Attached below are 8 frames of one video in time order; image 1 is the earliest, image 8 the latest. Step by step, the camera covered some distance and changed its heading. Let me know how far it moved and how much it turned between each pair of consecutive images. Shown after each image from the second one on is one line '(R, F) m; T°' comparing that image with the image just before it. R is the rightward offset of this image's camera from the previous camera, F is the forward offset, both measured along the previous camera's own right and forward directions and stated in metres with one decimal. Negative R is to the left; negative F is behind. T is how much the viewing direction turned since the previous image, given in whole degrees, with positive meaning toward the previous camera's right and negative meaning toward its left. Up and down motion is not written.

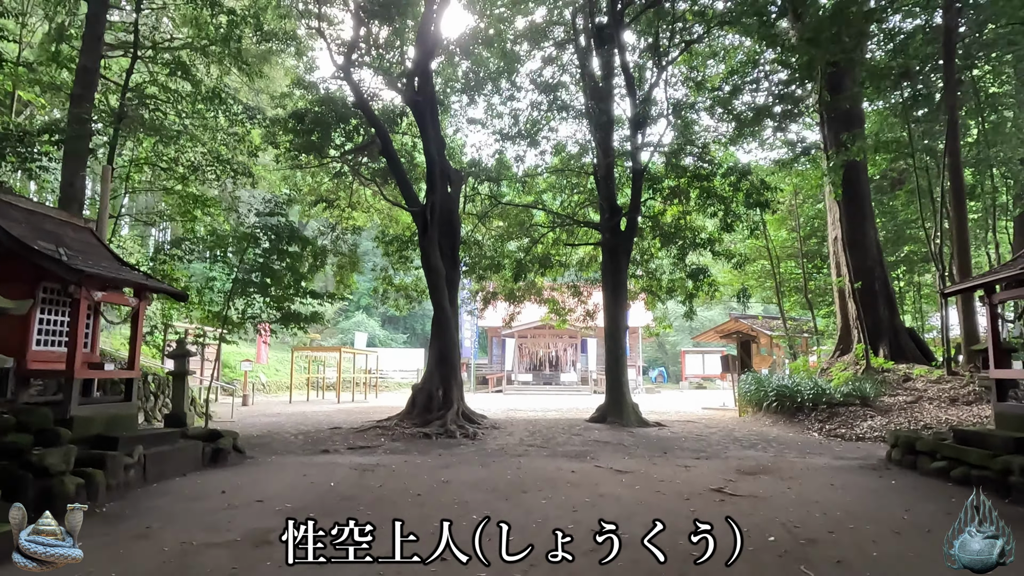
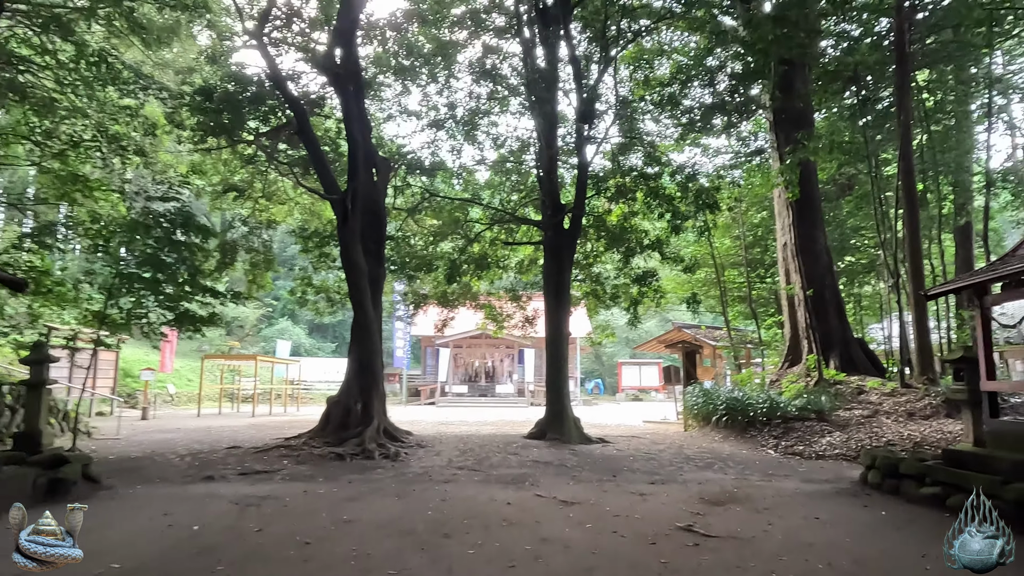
(+0.1, +1.1) m; +5°
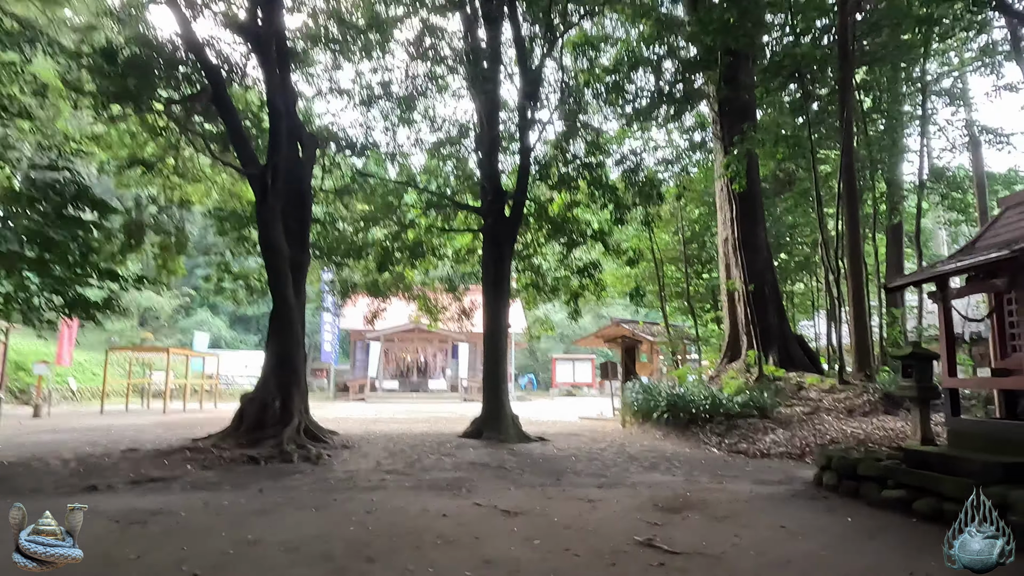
(0.0, +0.6) m; +6°
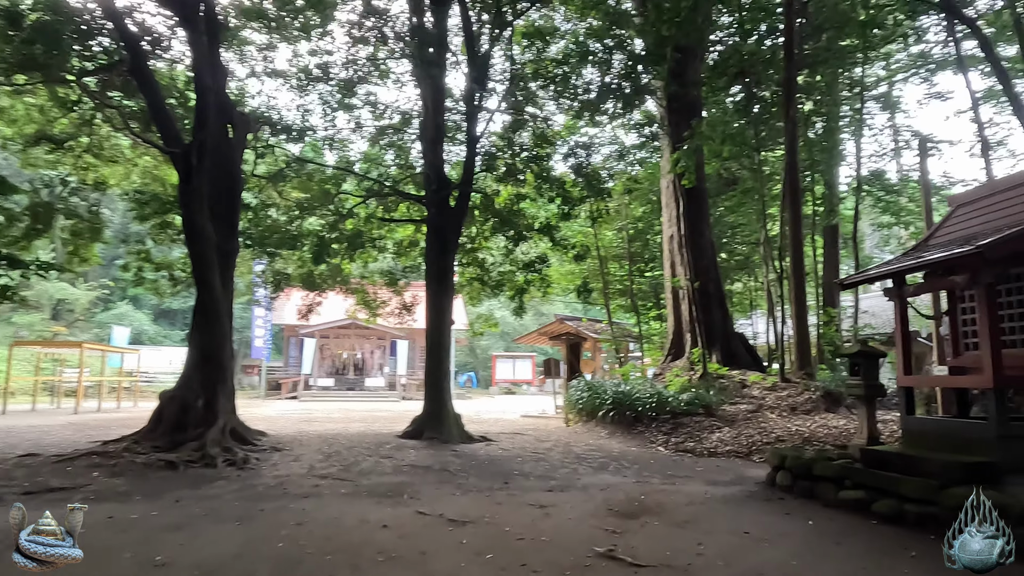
(-0.1, +0.4) m; +5°
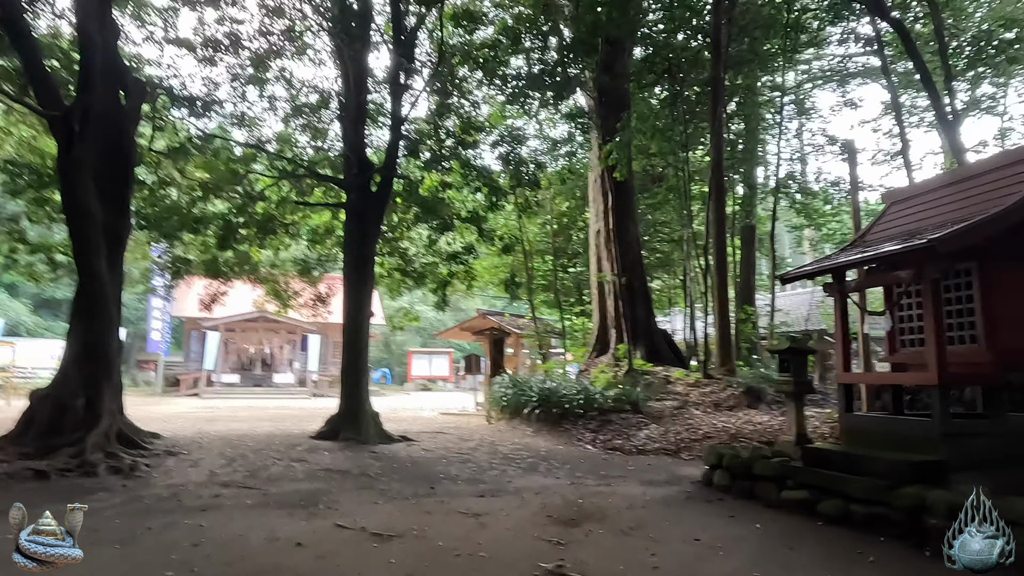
(-0.1, +0.4) m; +7°
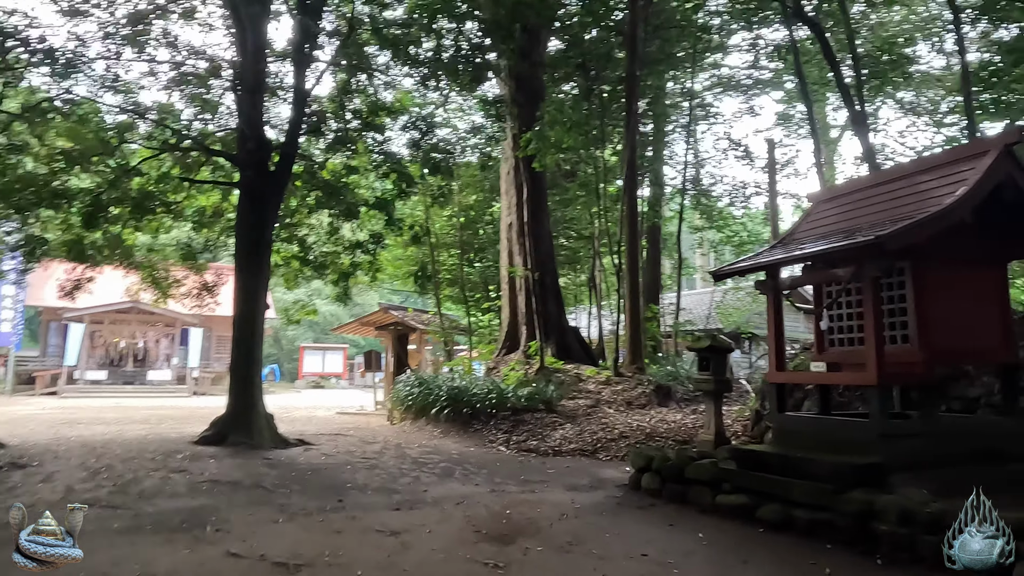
(-0.2, +0.5) m; +9°
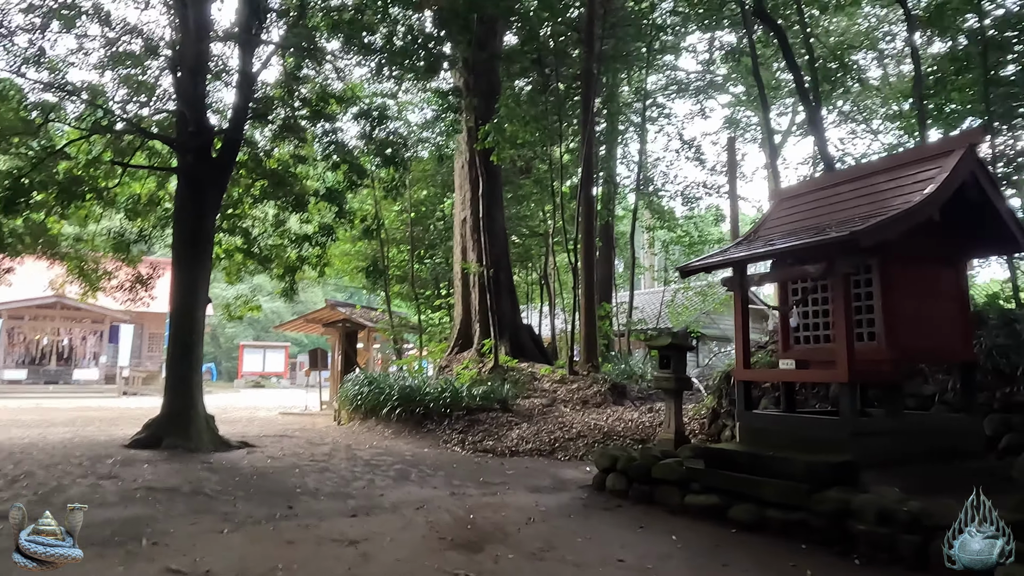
(-0.1, +0.2) m; +5°
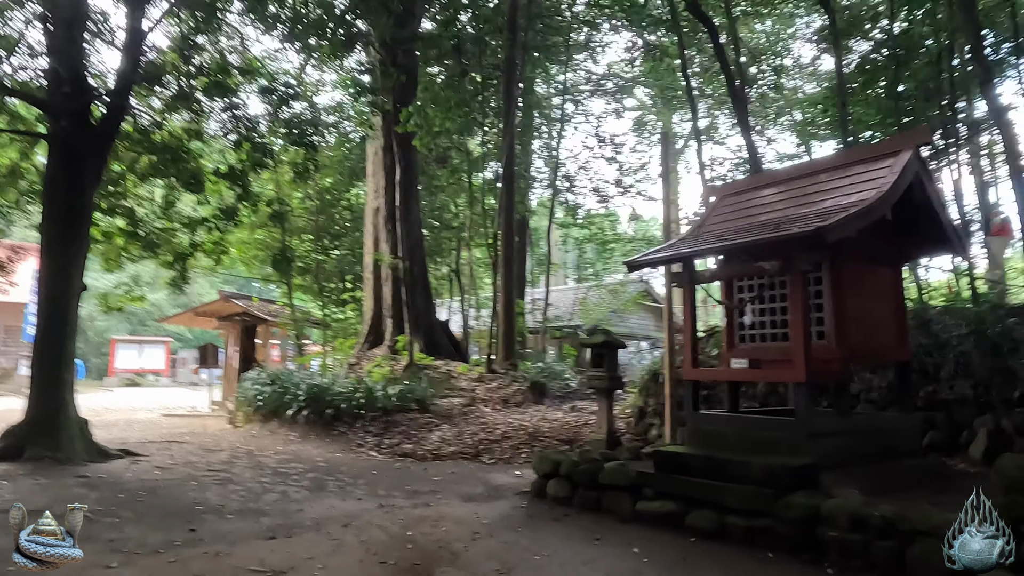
(-0.3, +0.4) m; +9°
